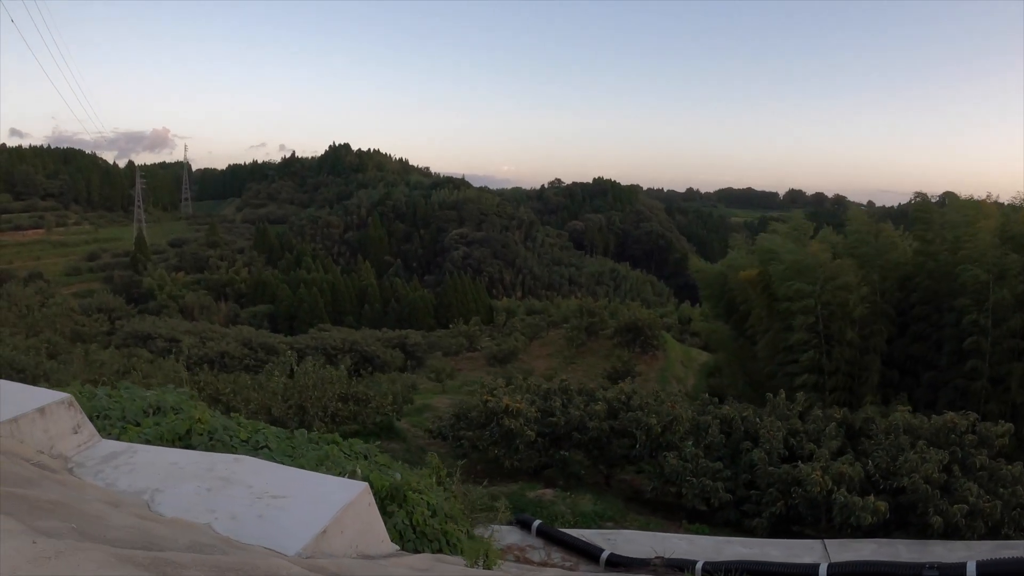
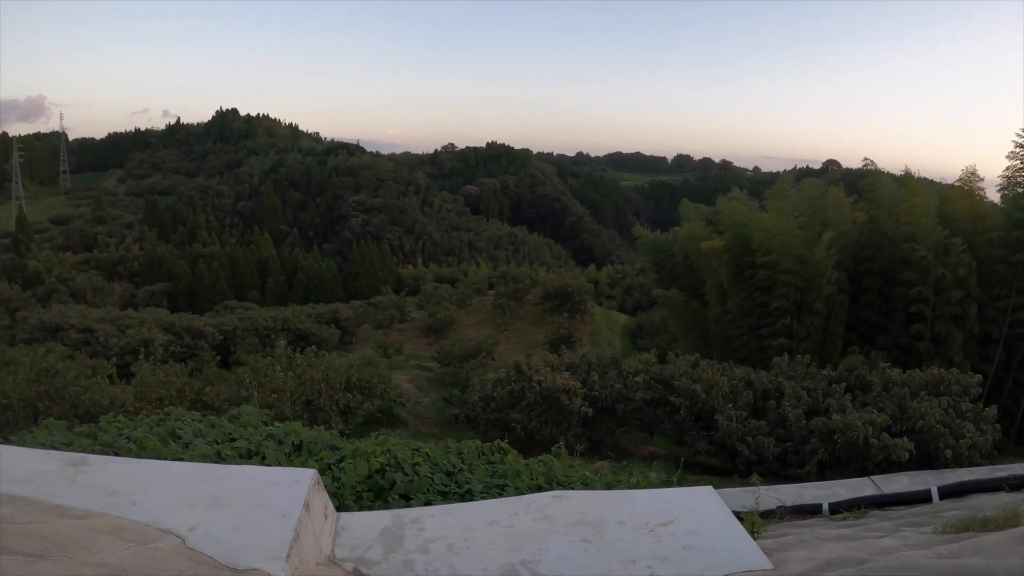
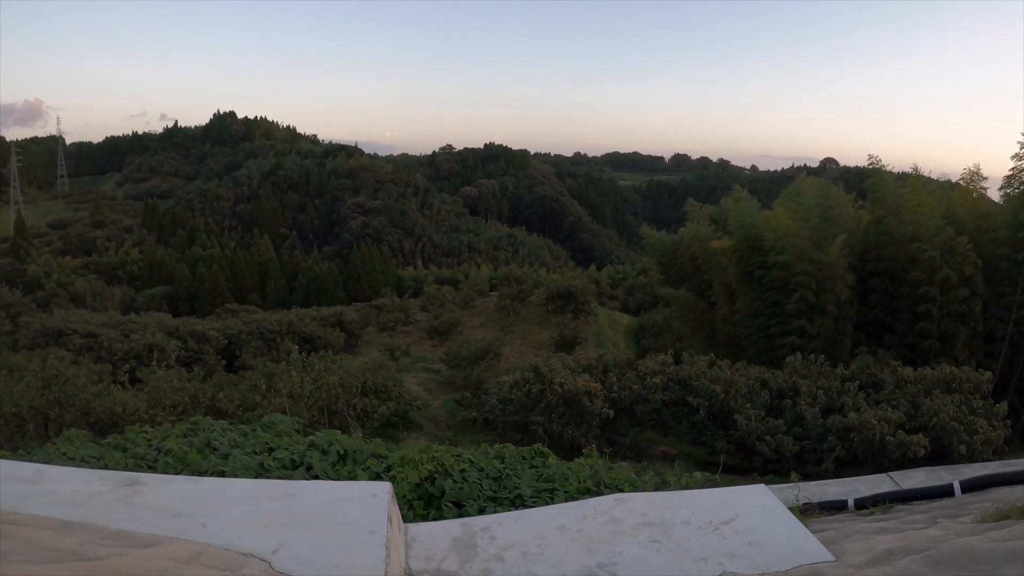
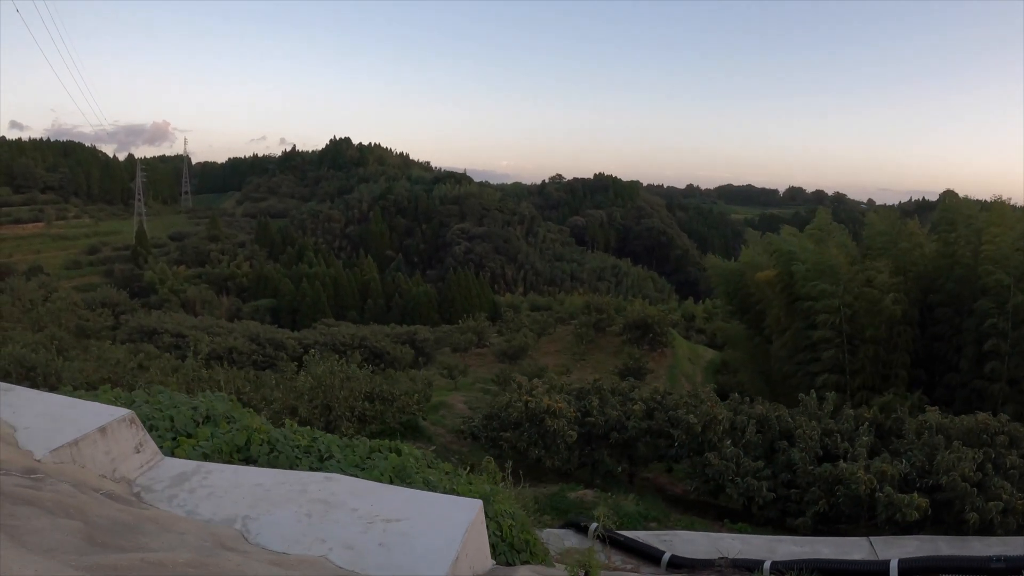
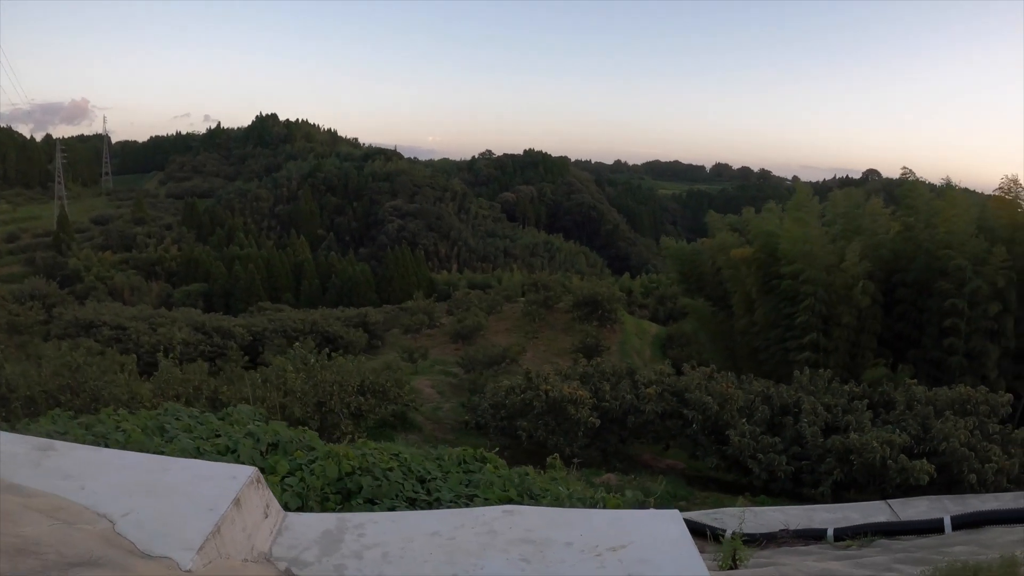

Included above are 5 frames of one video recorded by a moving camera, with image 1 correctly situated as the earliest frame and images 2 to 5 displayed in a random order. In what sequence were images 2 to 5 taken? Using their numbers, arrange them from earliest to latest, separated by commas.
4, 5, 2, 3
